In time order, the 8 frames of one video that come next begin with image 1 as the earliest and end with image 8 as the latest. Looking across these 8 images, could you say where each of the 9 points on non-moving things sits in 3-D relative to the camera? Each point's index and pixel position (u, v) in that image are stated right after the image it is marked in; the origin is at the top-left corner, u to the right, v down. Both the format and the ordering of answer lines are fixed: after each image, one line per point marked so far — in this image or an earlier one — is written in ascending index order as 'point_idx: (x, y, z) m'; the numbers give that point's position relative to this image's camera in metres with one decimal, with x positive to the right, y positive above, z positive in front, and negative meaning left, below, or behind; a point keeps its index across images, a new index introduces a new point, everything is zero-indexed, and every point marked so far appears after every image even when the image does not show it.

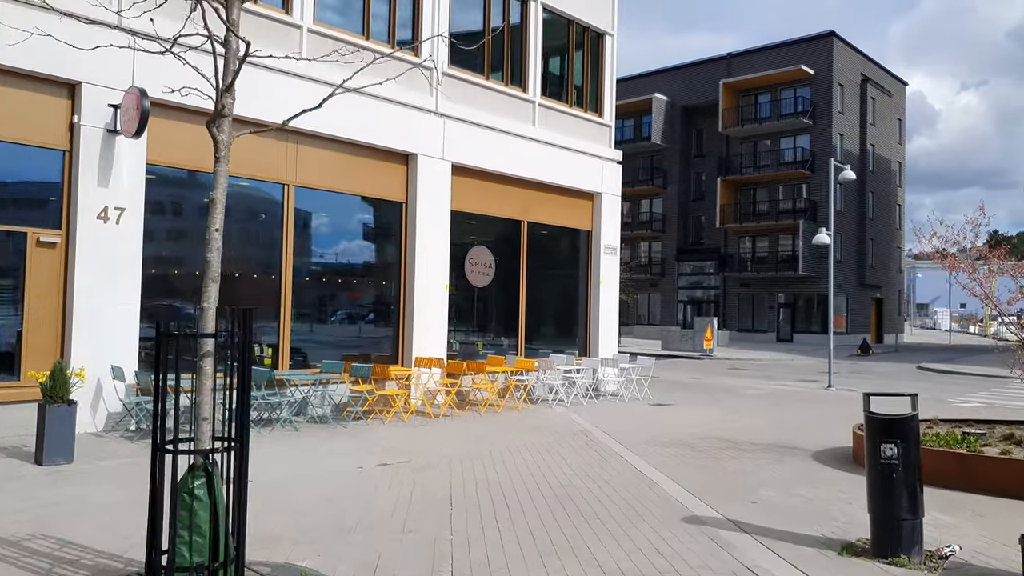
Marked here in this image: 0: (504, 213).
0: (-0.2, +1.5, +16.0) m
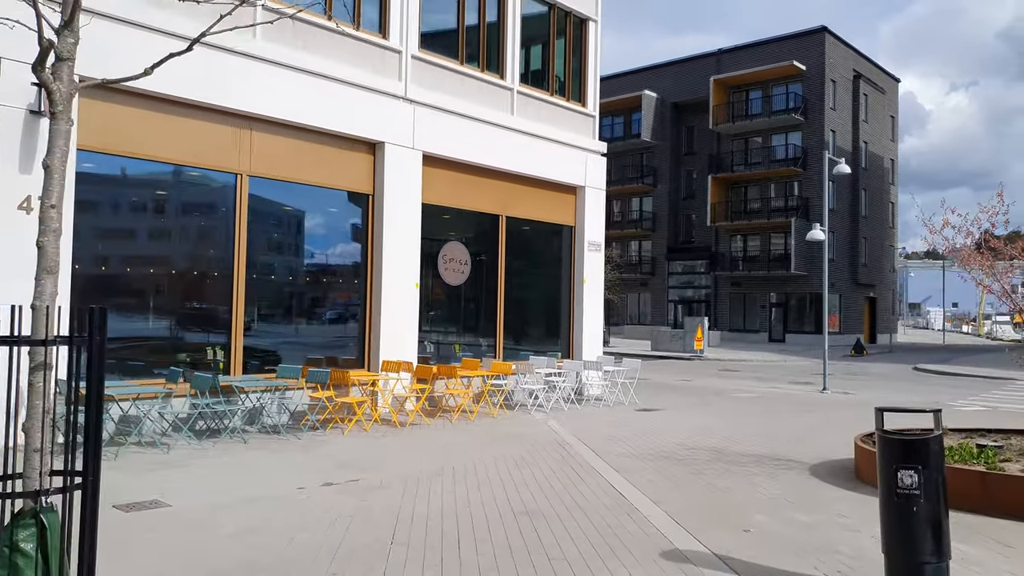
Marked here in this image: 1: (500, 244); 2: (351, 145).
0: (-0.6, +1.6, +15.1) m
1: (-0.3, +0.9, +15.5) m
2: (-2.7, +2.4, +13.0) m
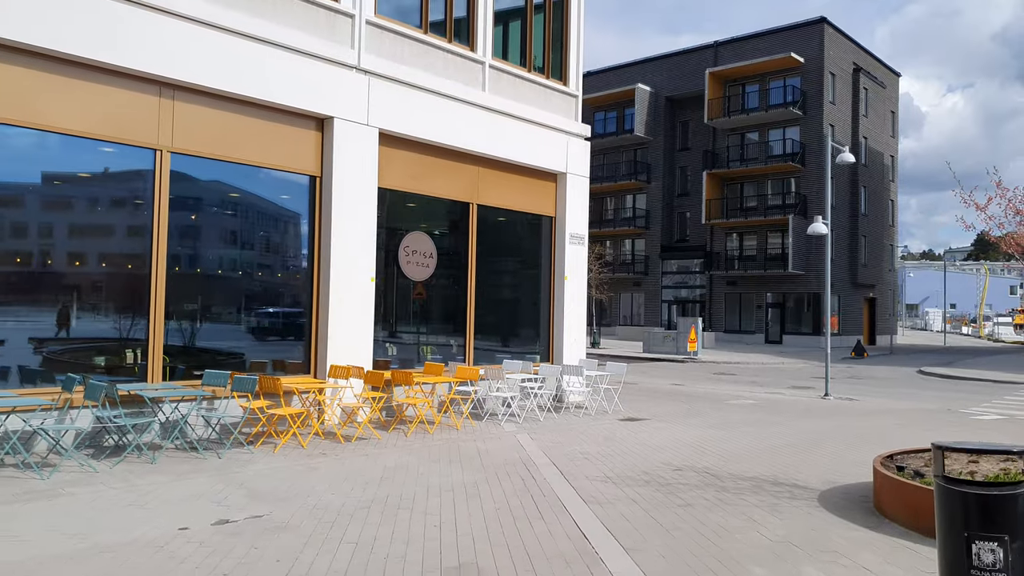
0: (-1.1, +1.6, +13.6) m
1: (-0.8, +0.9, +14.0) m
2: (-3.2, +2.5, +11.4) m
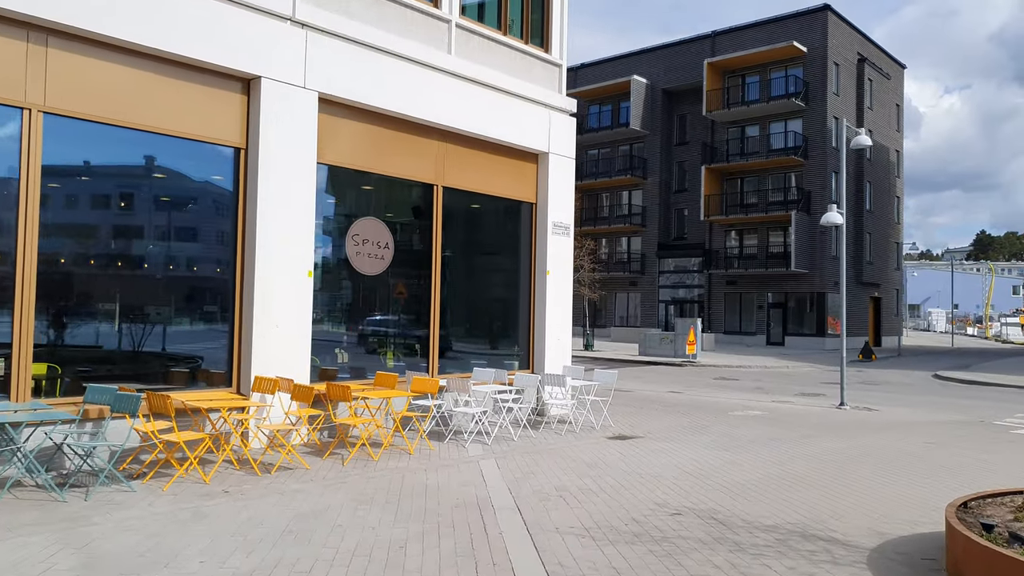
0: (-1.6, +1.7, +11.6) m
1: (-1.2, +1.0, +12.0) m
2: (-3.6, +2.5, +9.5) m
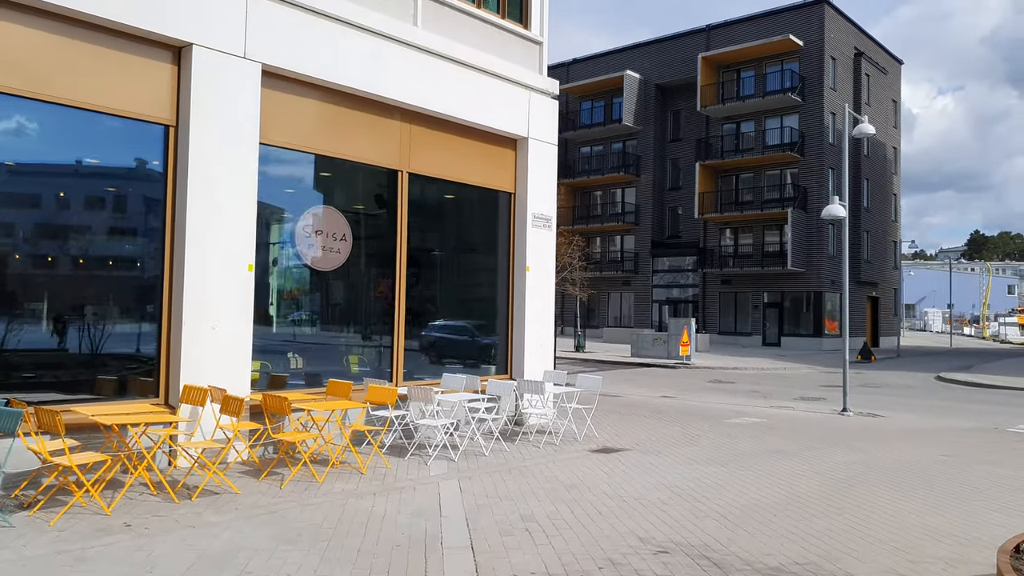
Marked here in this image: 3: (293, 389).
0: (-1.9, +1.7, +10.4) m
1: (-1.6, +1.0, +10.9) m
2: (-3.9, +2.6, +8.3) m
3: (-2.7, -1.3, +9.7) m
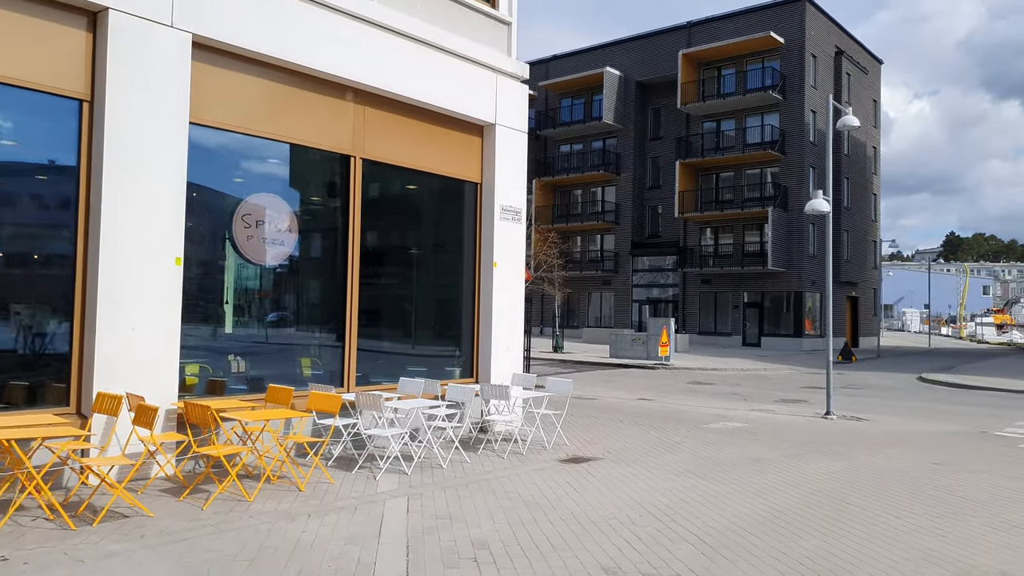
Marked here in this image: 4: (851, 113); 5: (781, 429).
0: (-2.4, +1.8, +9.6) m
1: (-2.0, +1.1, +10.0) m
2: (-4.4, +2.6, +7.4) m
3: (-3.2, -1.2, +8.8) m
4: (+7.1, +3.7, +16.4) m
5: (+4.6, -2.4, +13.2) m
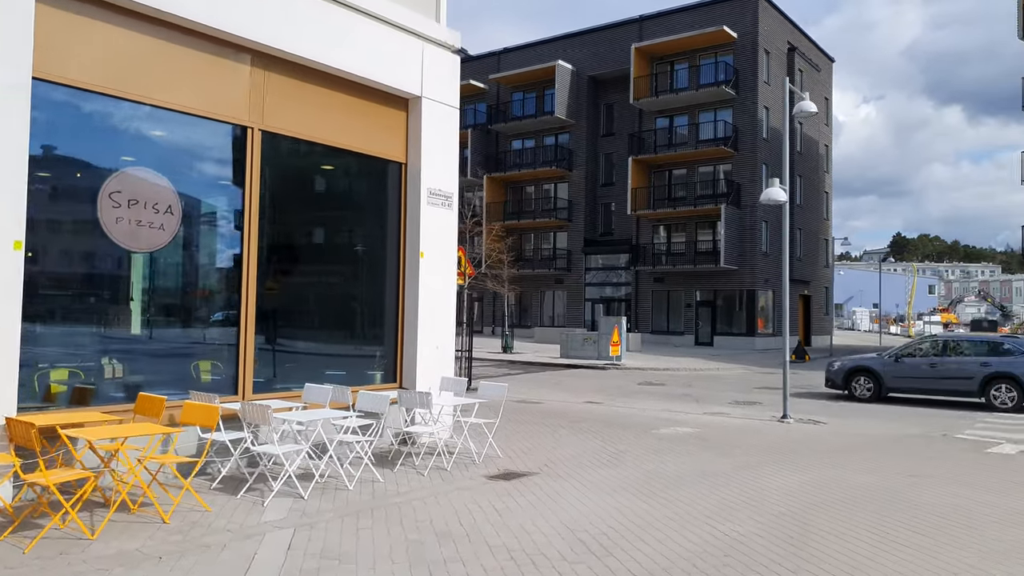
0: (-3.2, +1.9, +8.2) m
1: (-2.9, +1.2, +8.7) m
2: (-5.1, +2.7, +5.9) m
3: (-4.0, -1.1, +7.5) m
4: (+5.9, +3.7, +15.6) m
5: (+3.5, -2.3, +12.3) m
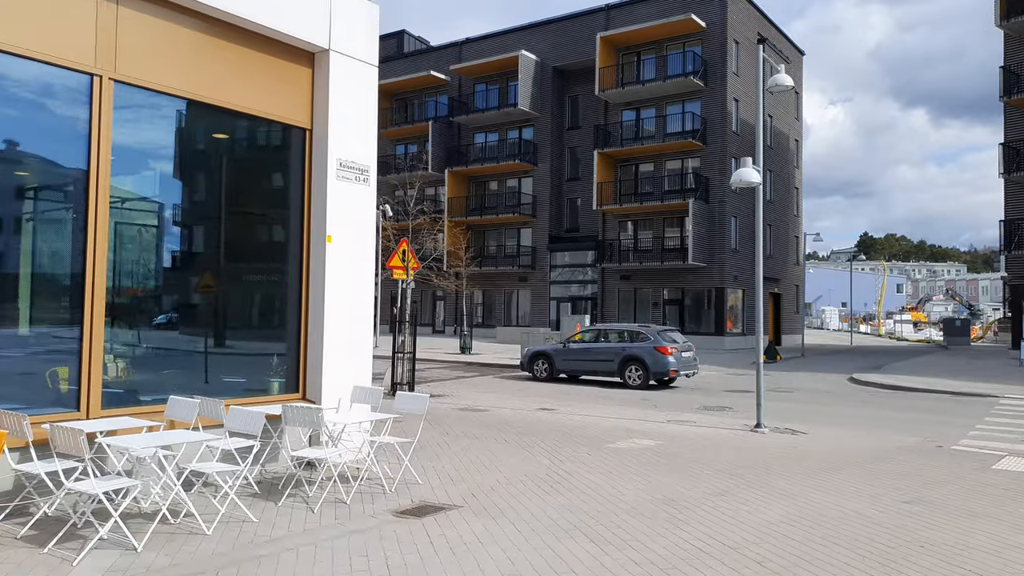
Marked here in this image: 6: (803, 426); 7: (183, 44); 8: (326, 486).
0: (-4.0, +2.0, +6.5) m
1: (-3.6, +1.3, +6.9) m
2: (-5.7, +2.8, +4.1) m
3: (-4.7, -1.0, +5.6) m
4: (+4.9, +3.9, +14.1) m
5: (+2.6, -2.2, +10.8) m
6: (+4.9, -2.3, +13.2) m
7: (-3.3, +2.4, +7.4) m
8: (-1.7, -1.8, +7.3) m
